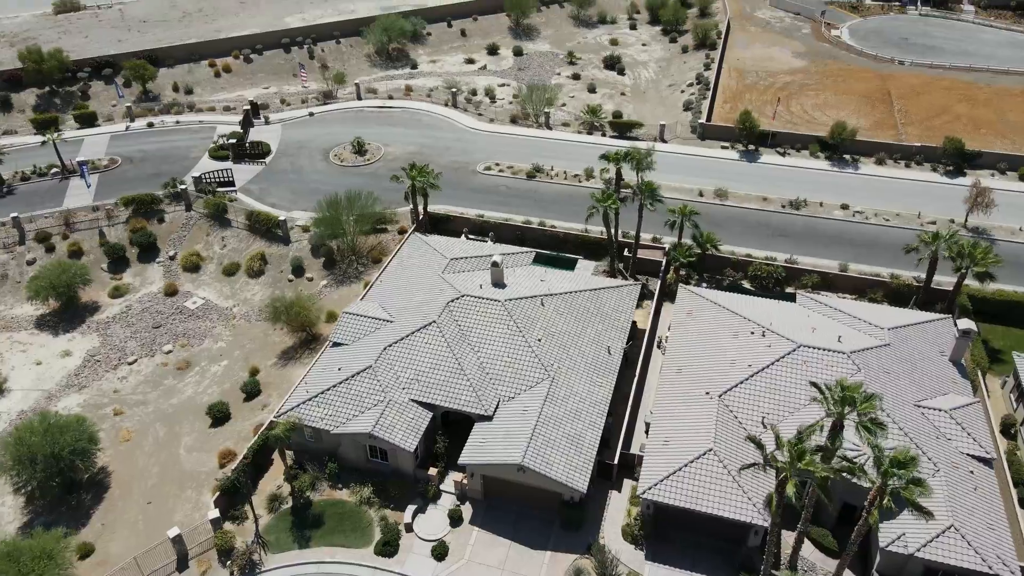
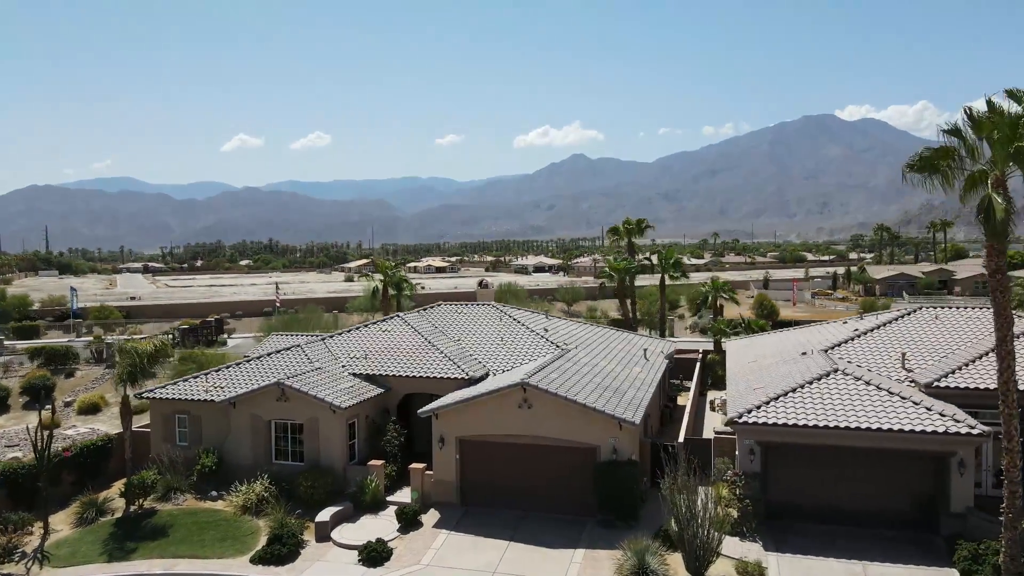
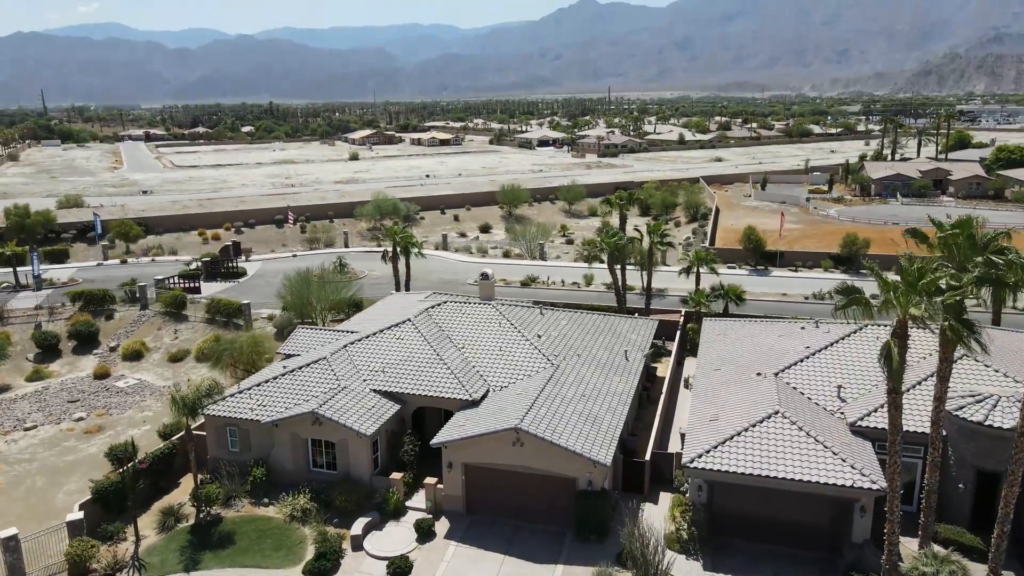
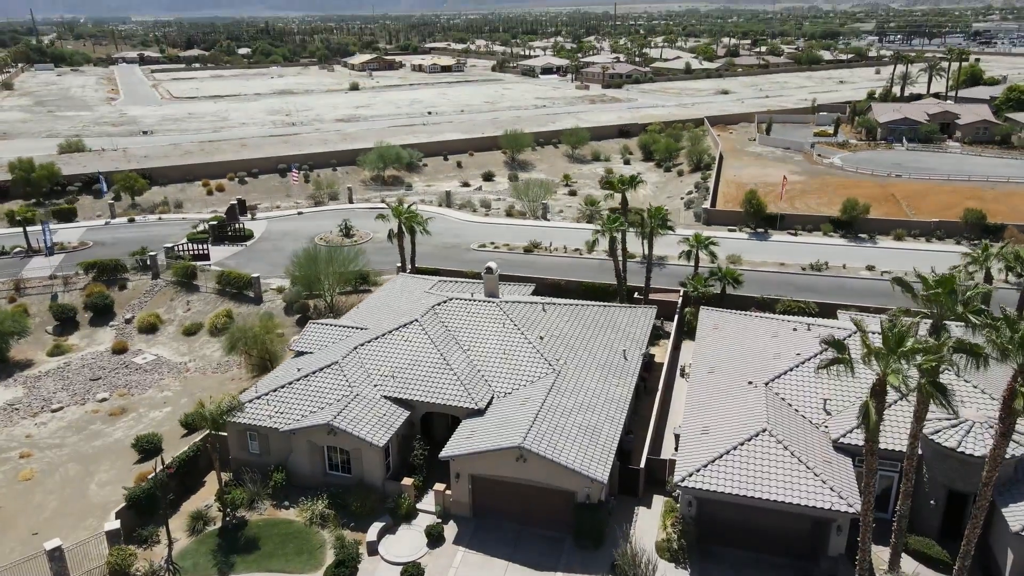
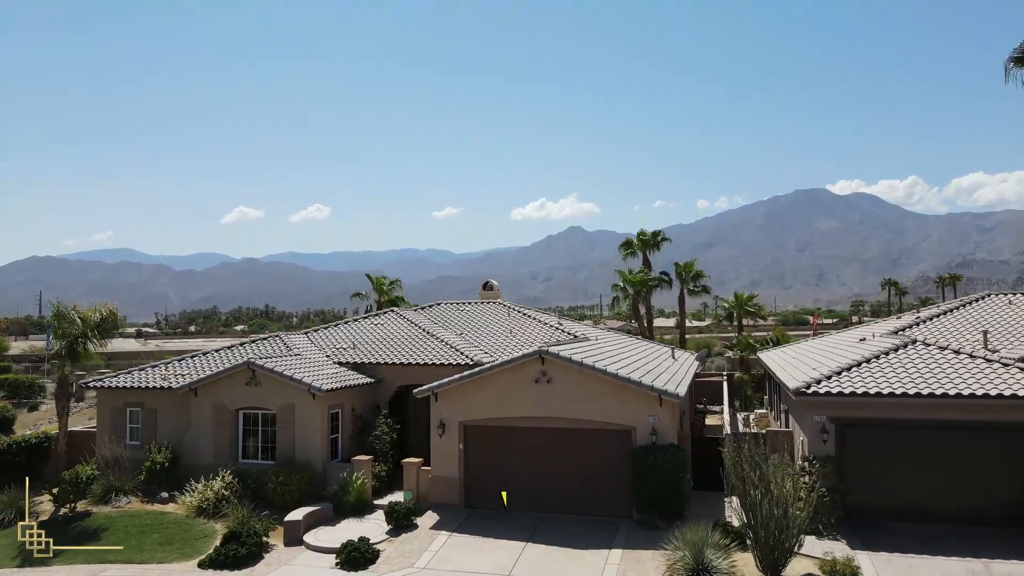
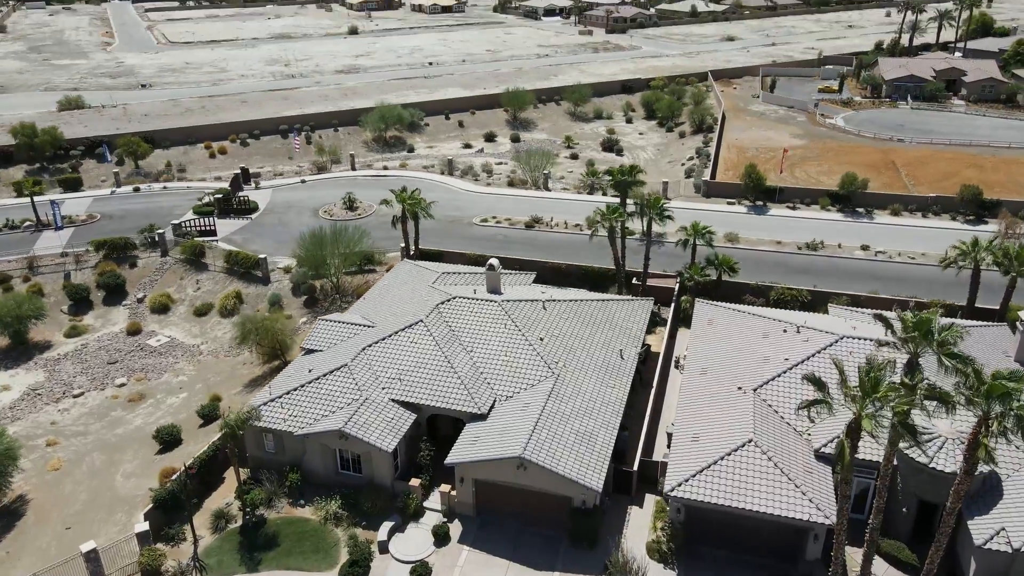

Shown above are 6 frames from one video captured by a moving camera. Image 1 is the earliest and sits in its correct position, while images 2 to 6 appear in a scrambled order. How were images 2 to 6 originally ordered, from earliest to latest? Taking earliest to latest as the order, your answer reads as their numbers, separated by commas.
6, 4, 3, 2, 5
